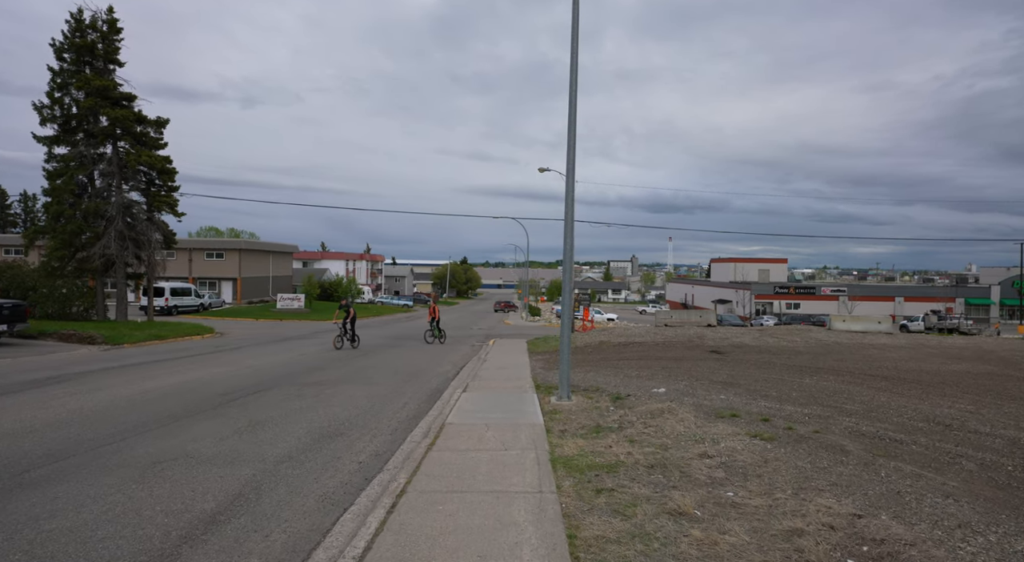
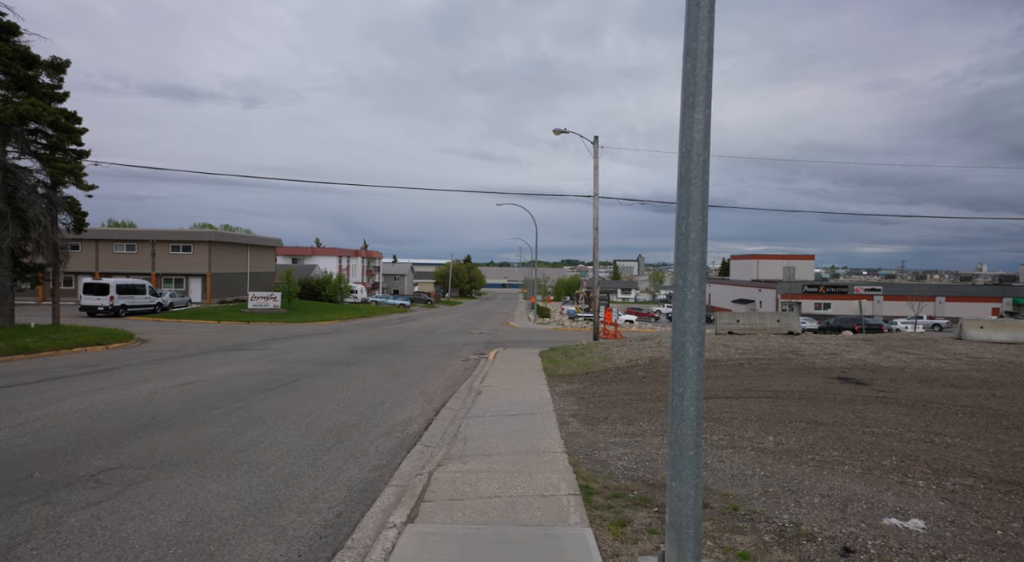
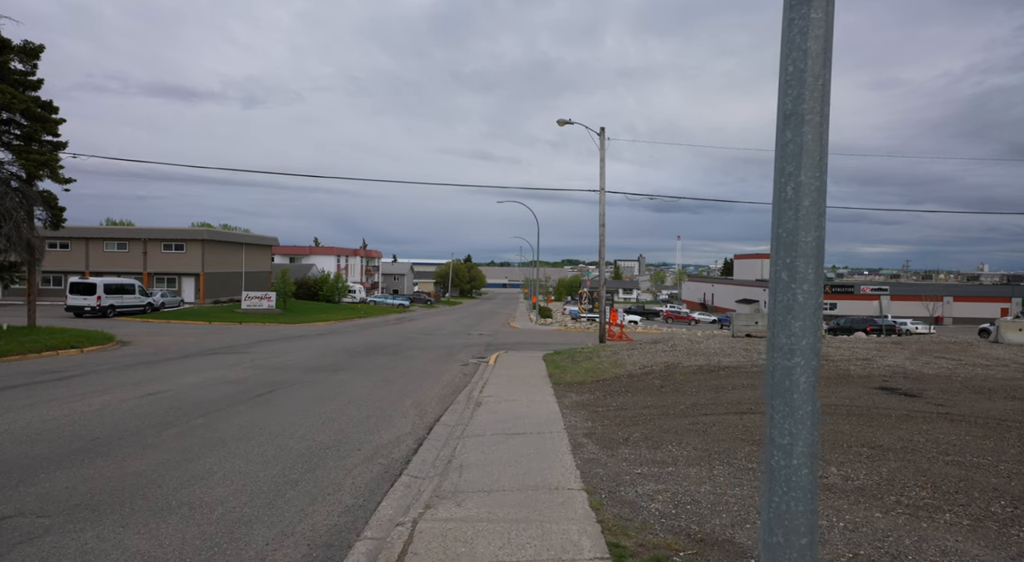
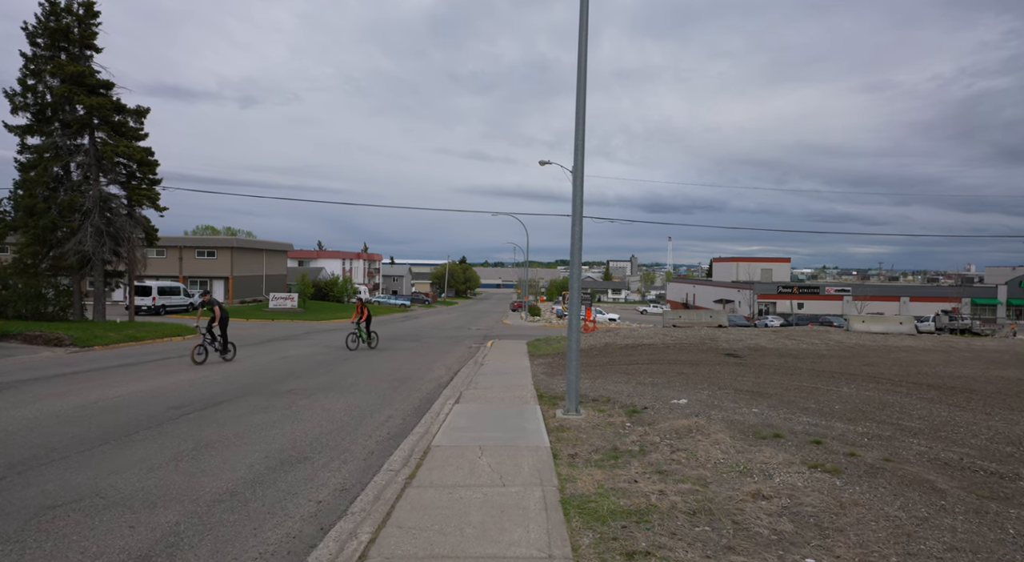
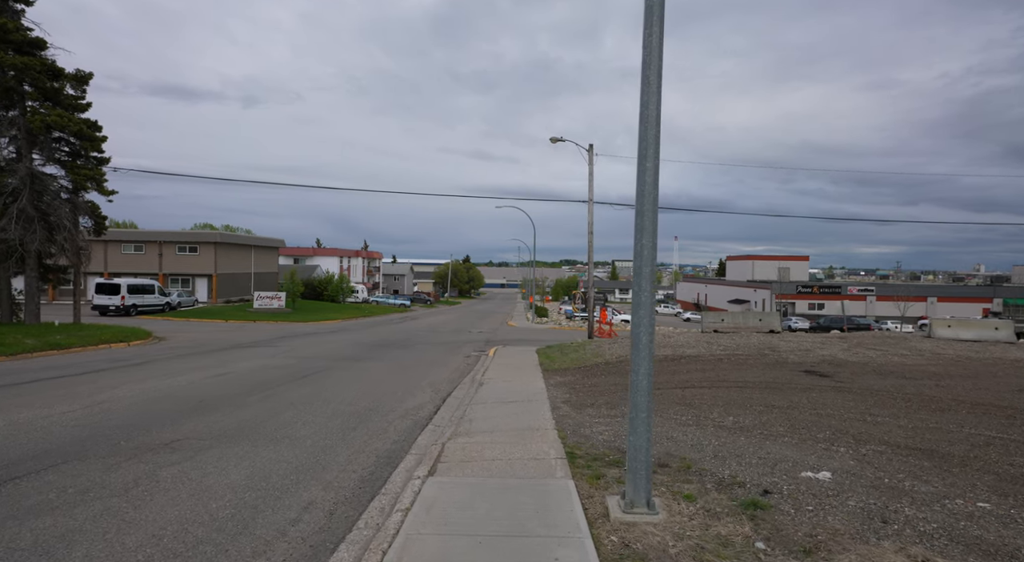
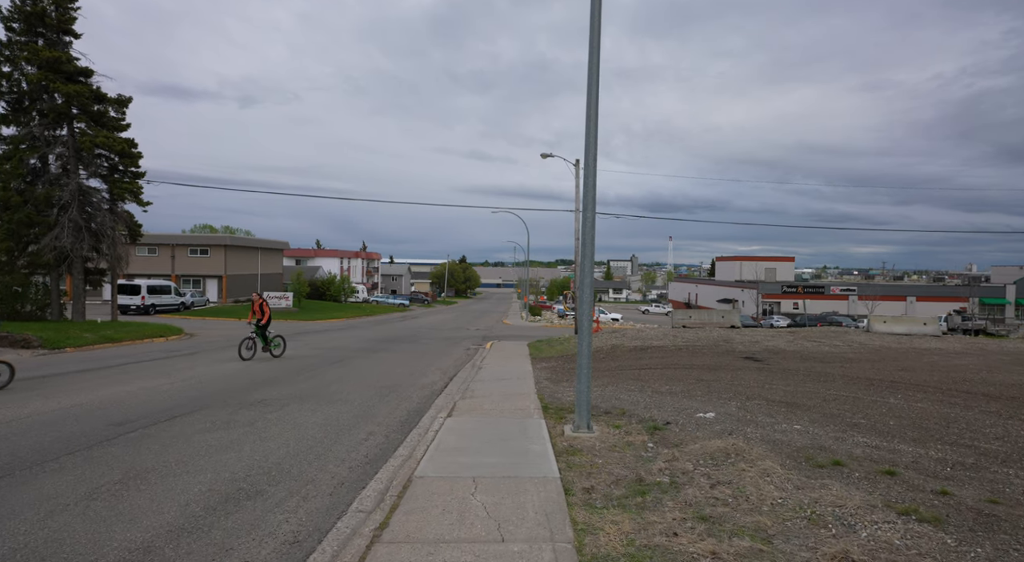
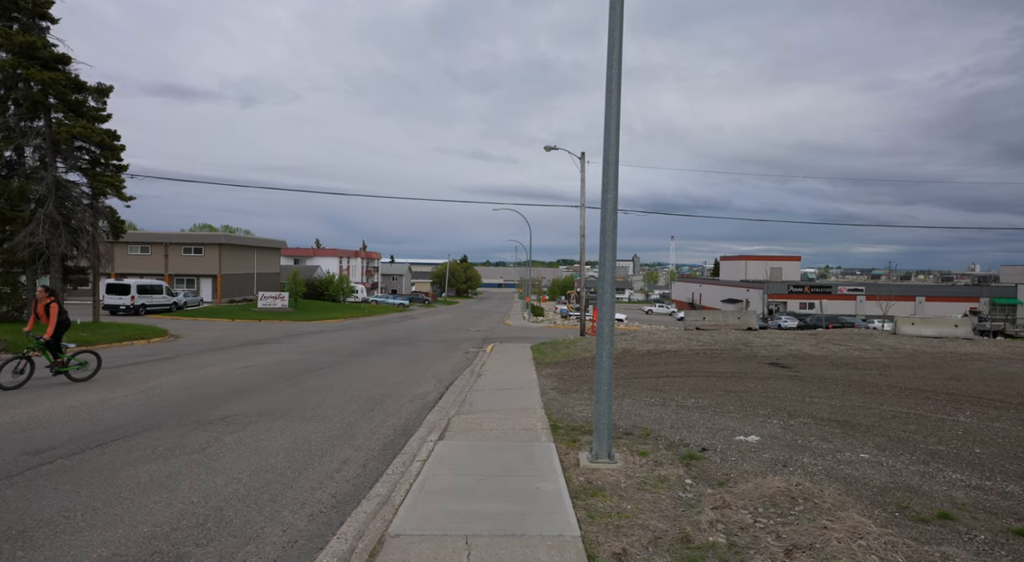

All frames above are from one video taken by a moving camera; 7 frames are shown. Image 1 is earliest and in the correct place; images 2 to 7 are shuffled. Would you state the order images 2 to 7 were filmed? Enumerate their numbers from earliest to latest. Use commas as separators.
4, 6, 7, 5, 2, 3
